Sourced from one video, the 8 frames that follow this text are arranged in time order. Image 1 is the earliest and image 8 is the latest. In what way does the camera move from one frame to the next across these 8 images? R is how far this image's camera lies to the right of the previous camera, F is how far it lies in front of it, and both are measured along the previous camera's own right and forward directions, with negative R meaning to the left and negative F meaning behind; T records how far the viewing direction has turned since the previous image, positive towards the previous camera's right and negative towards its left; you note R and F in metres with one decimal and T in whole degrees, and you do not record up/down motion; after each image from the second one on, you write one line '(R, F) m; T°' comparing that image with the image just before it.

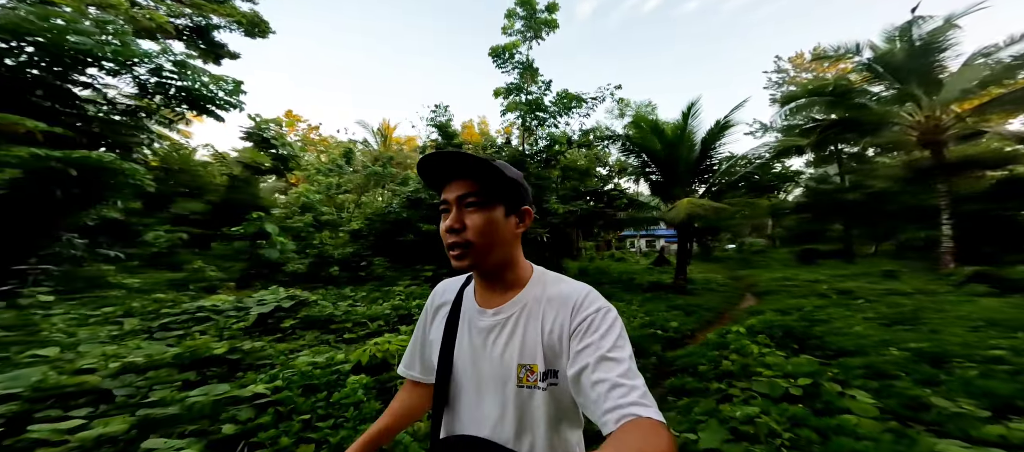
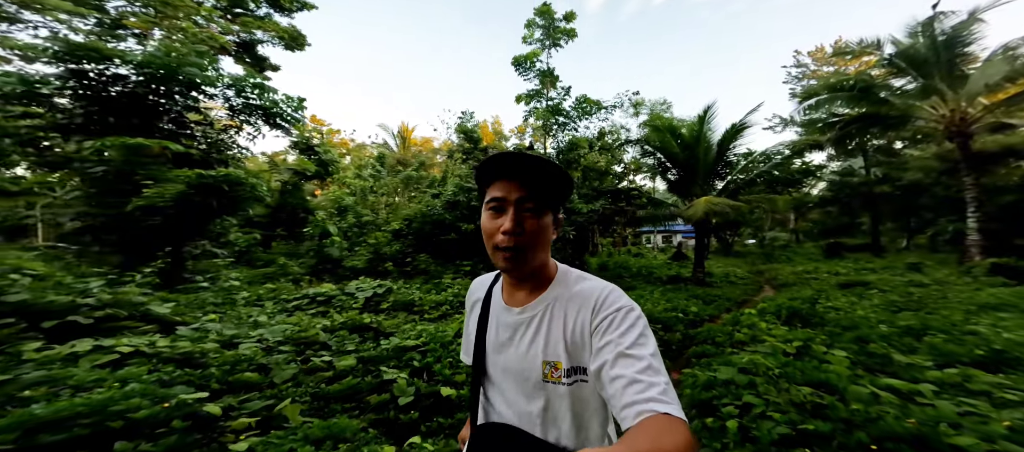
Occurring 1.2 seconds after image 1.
(-0.4, -0.7) m; -2°
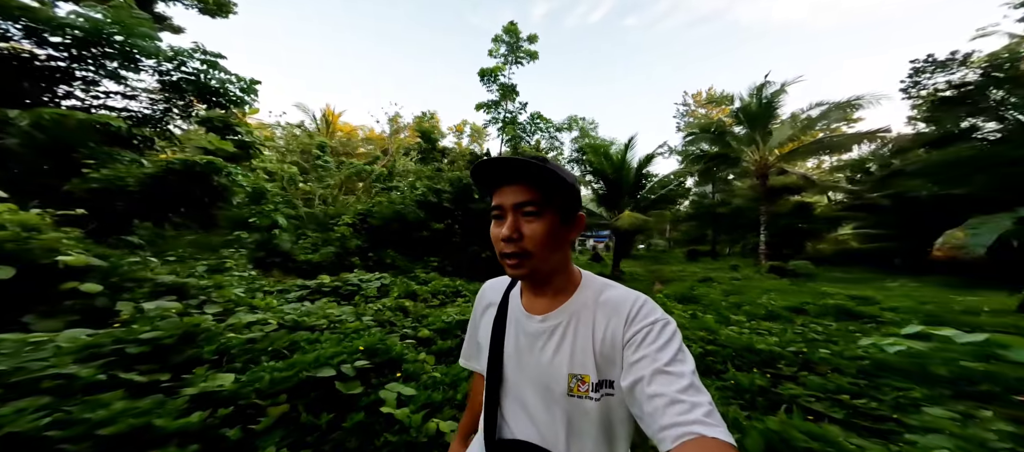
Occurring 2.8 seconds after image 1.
(-1.1, -0.8) m; +15°
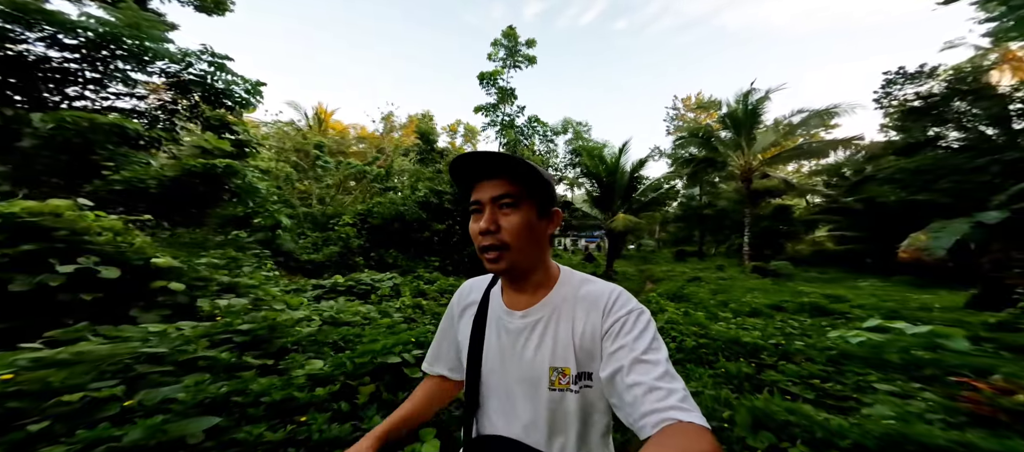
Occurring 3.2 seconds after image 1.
(-0.2, -0.3) m; +2°
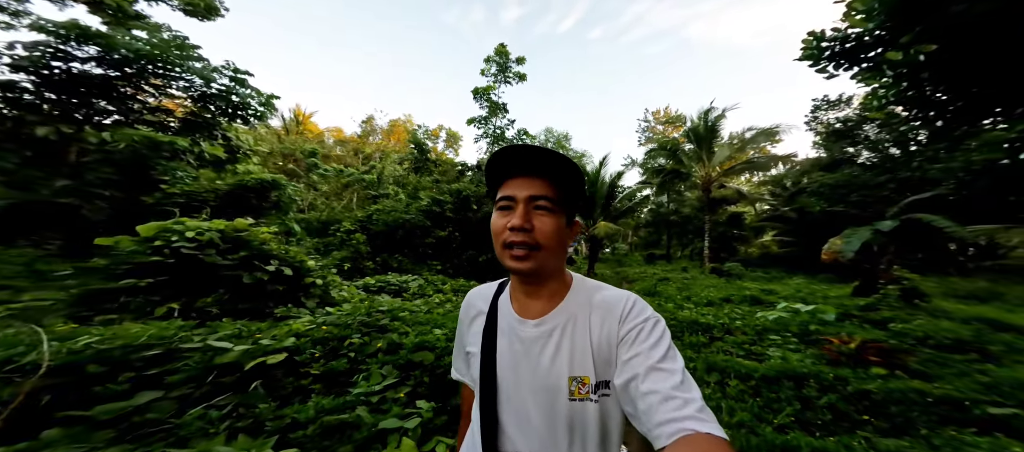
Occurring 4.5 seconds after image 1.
(-0.5, -0.9) m; +5°
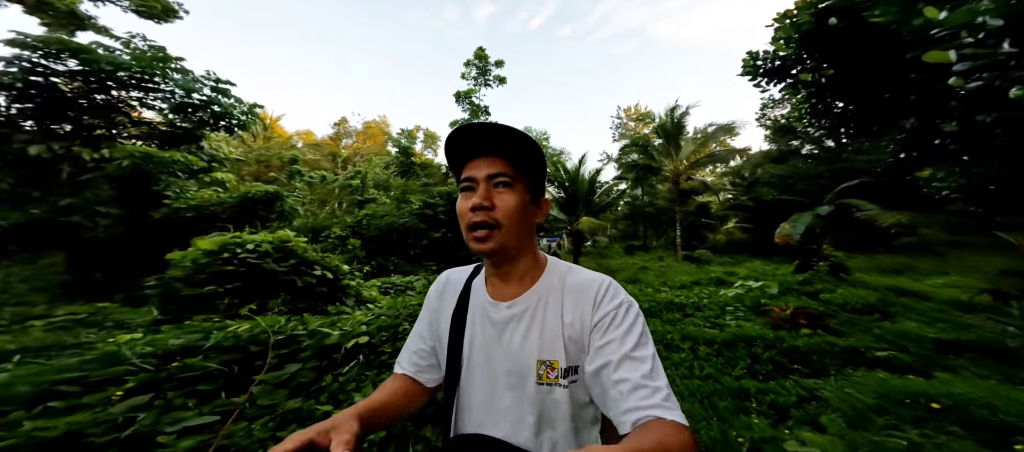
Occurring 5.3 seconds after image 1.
(-0.2, -0.5) m; +3°
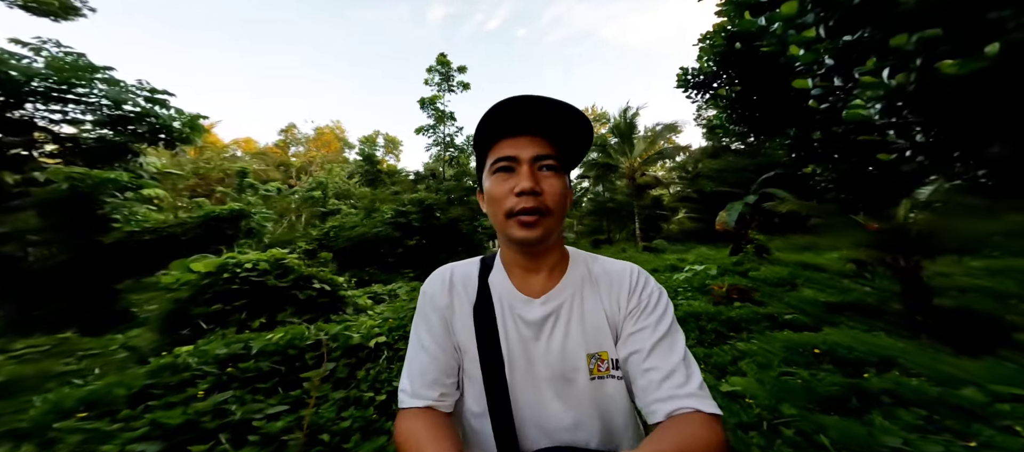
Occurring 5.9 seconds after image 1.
(-0.1, -0.4) m; +5°
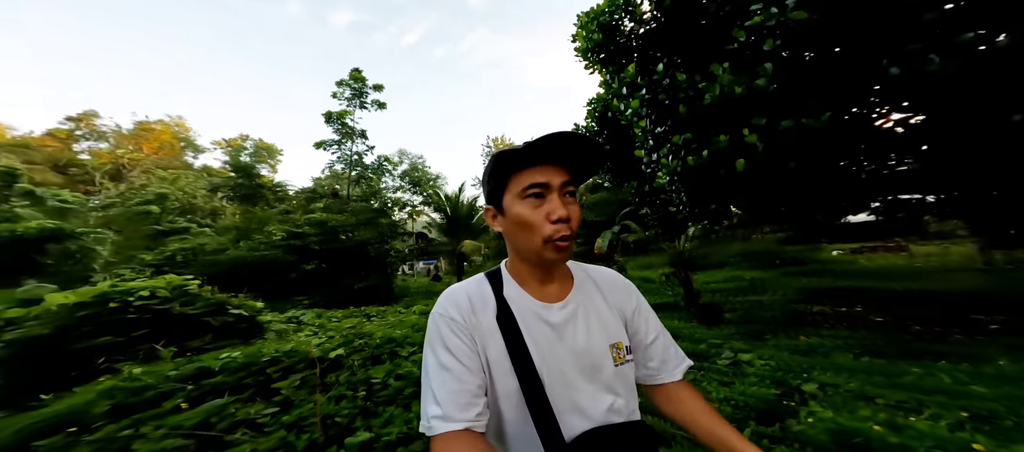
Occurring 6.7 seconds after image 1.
(-0.3, -0.5) m; +17°
